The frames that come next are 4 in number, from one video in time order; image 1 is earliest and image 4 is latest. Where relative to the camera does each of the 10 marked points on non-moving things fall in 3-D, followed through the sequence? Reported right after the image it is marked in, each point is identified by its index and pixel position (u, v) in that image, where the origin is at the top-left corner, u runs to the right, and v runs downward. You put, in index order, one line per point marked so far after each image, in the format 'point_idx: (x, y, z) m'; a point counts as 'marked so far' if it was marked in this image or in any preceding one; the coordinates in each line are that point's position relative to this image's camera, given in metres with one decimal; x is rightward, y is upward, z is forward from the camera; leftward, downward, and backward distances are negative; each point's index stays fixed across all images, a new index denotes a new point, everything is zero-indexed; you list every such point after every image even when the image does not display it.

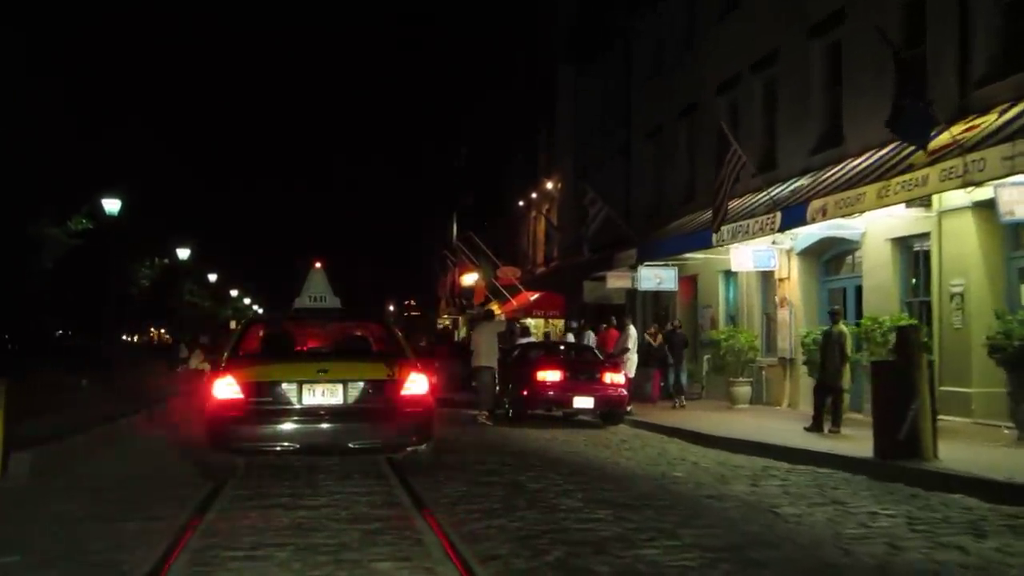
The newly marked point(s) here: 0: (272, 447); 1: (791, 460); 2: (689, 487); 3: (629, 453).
0: (-2.2, -1.4, +10.4) m
1: (+3.1, -1.9, +12.7) m
2: (+1.5, -1.6, +9.4) m
3: (+1.3, -1.9, +13.1) m
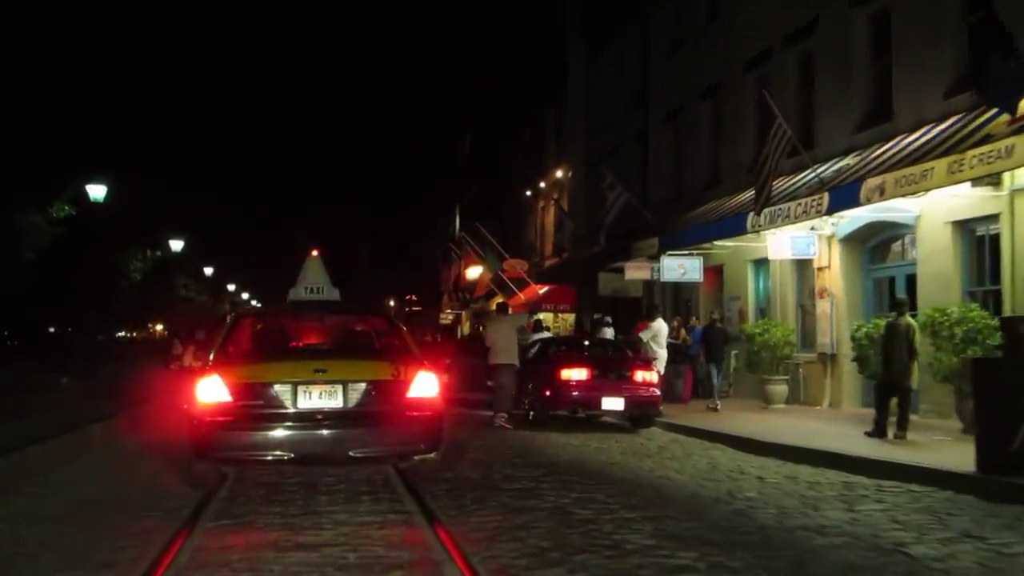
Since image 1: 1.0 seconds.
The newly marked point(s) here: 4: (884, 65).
0: (-1.9, -1.3, +8.7) m
1: (+3.4, -1.8, +11.0) m
2: (+1.8, -1.5, +7.7) m
3: (+1.6, -1.8, +11.4) m
4: (+6.0, +3.6, +18.6) m
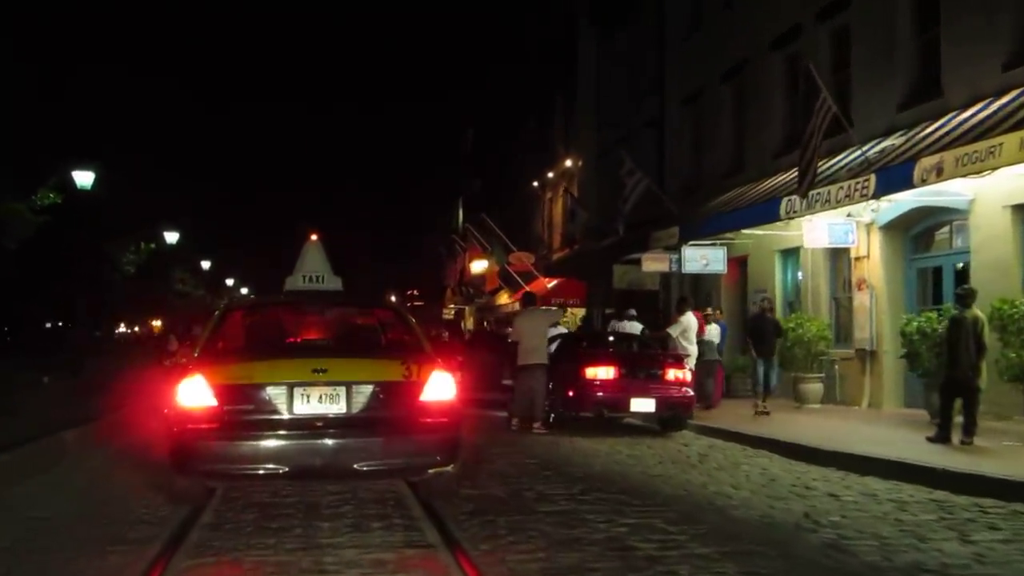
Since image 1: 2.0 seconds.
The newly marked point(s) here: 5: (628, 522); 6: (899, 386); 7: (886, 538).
0: (-1.7, -1.2, +7.3) m
1: (+3.6, -1.7, +9.6) m
2: (+2.0, -1.4, +6.3) m
3: (+1.9, -1.6, +10.0) m
4: (+6.3, +3.7, +17.2) m
5: (+0.7, -1.4, +7.0) m
6: (+6.0, -1.5, +17.9) m
7: (+2.2, -1.5, +6.7) m
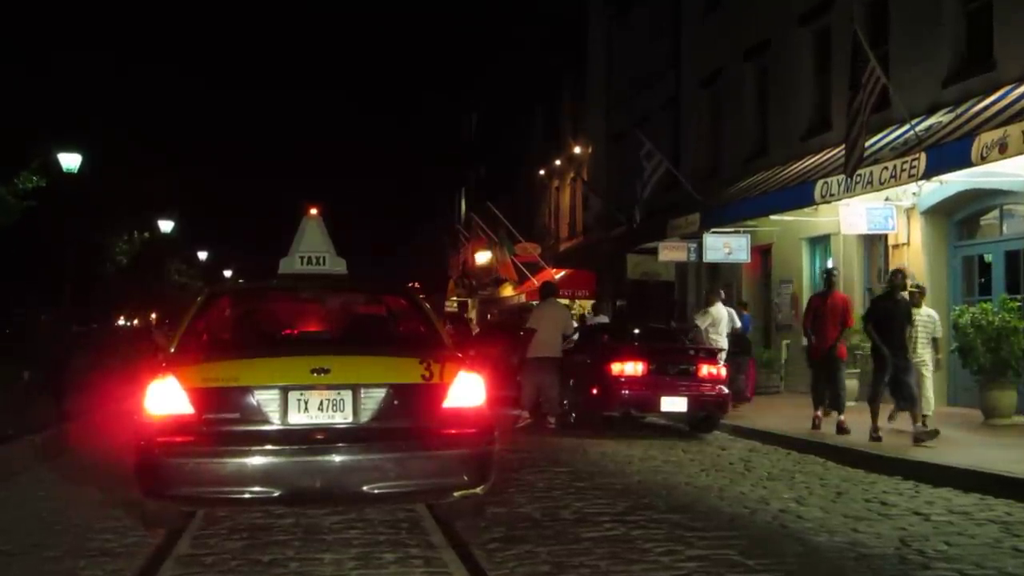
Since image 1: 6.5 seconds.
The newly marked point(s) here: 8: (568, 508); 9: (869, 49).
0: (-1.4, -1.1, +6.0) m
1: (+3.8, -1.6, +8.3) m
2: (+2.2, -1.3, +5.1) m
3: (+2.1, -1.5, +8.8) m
4: (+6.5, +3.9, +15.9) m
5: (+0.9, -1.3, +5.7) m
6: (+6.3, -1.4, +16.7) m
7: (+2.4, -1.4, +5.4) m
8: (+0.4, -1.4, +7.5) m
9: (+4.5, +3.0, +14.6) m
